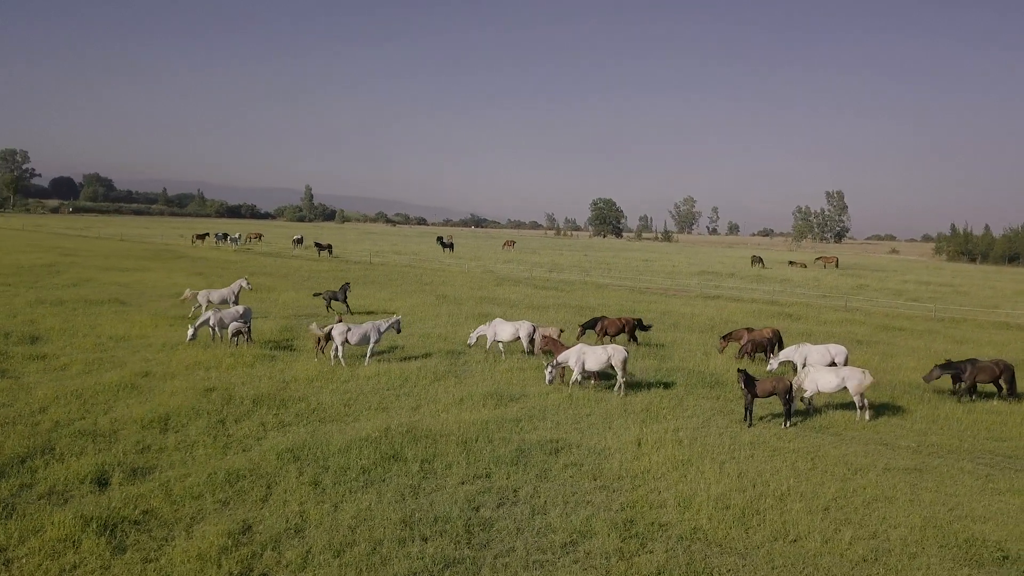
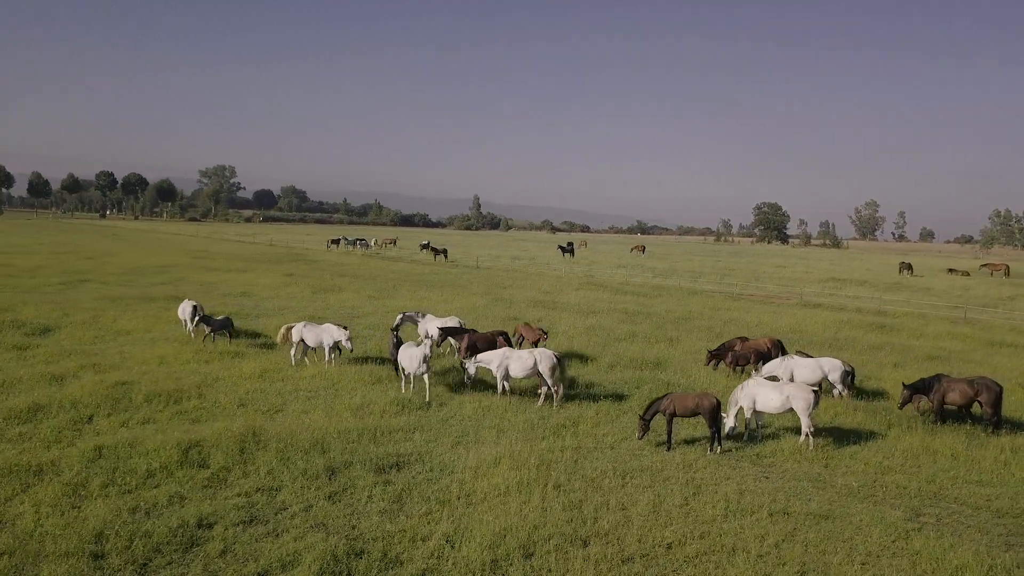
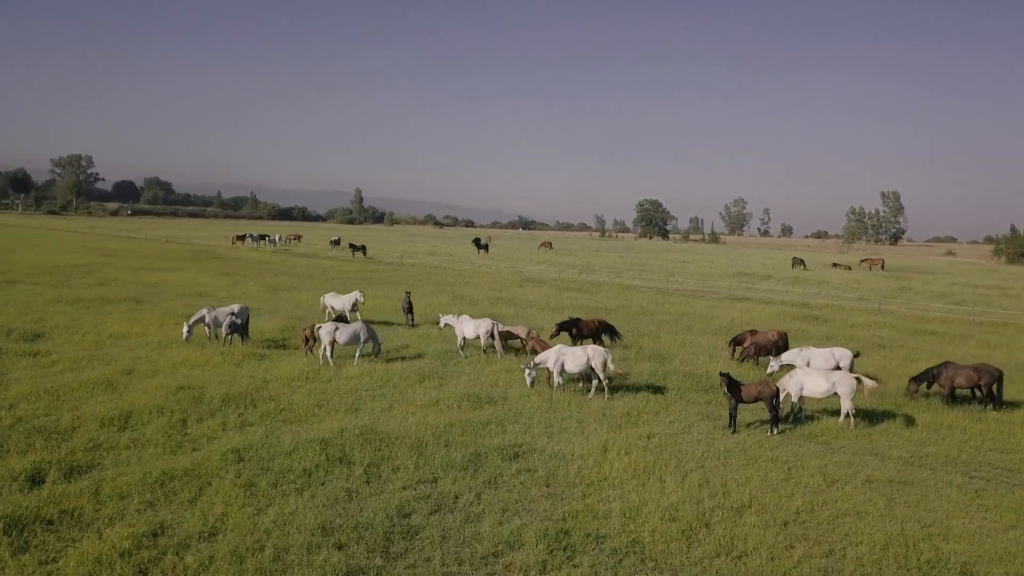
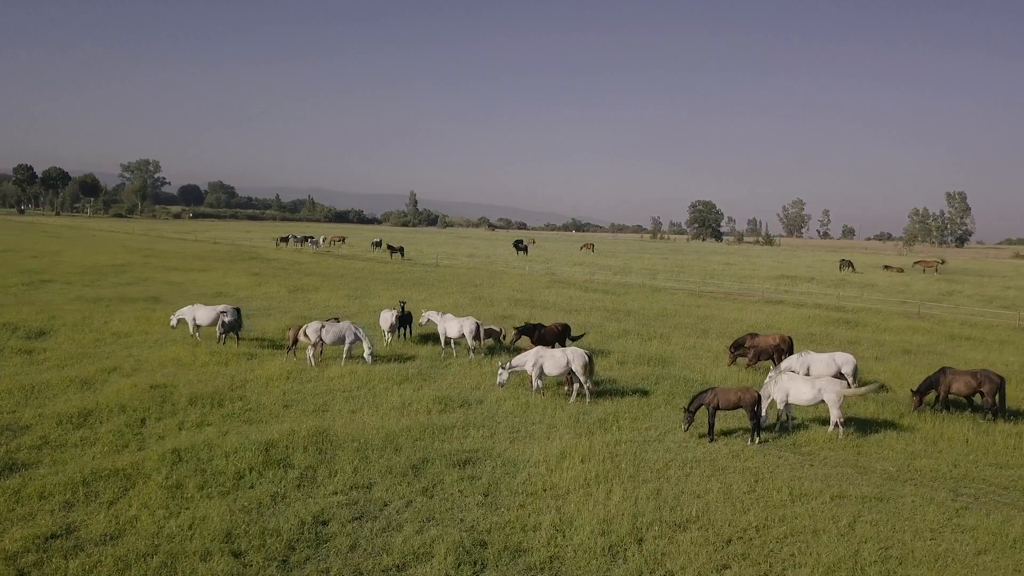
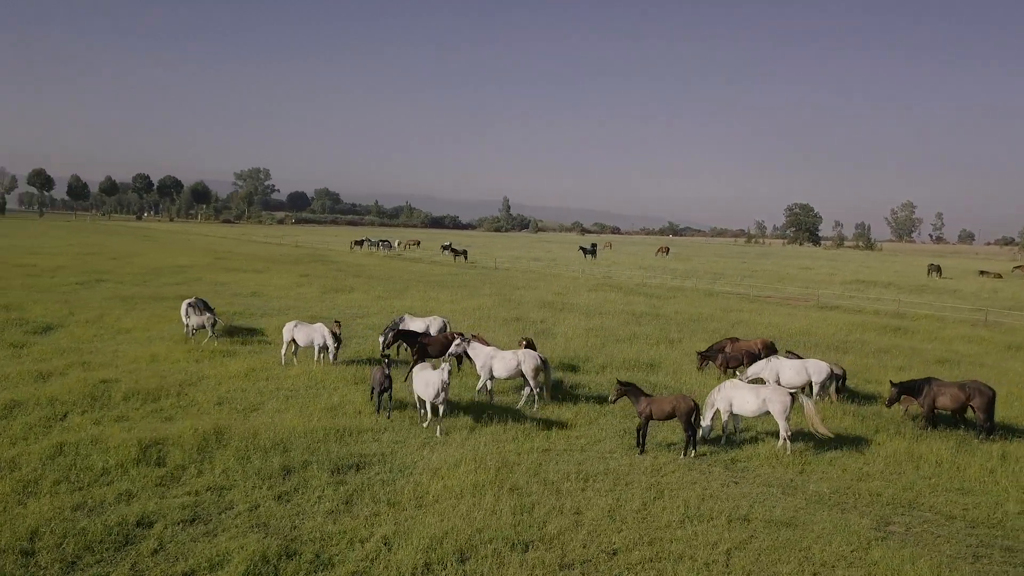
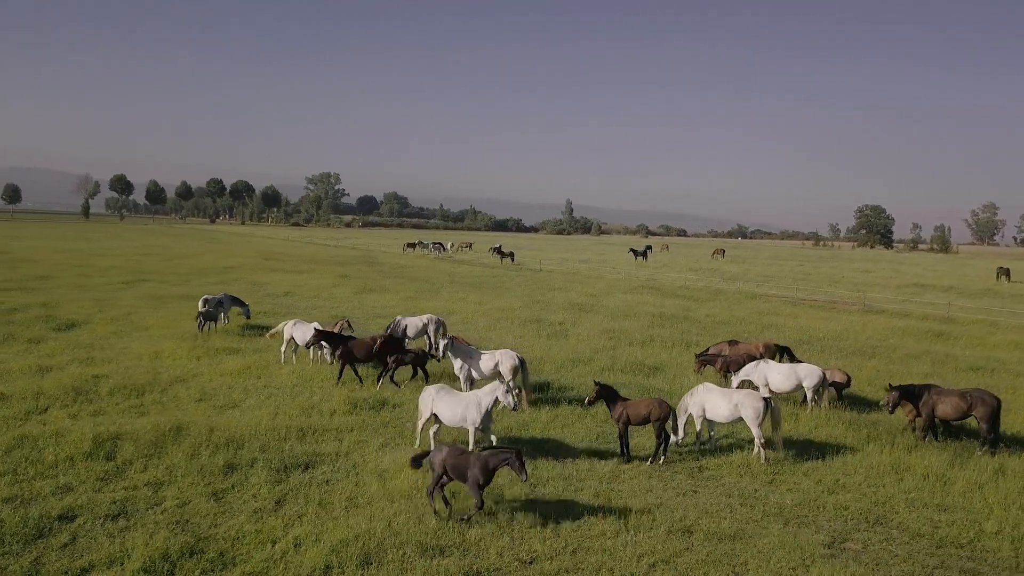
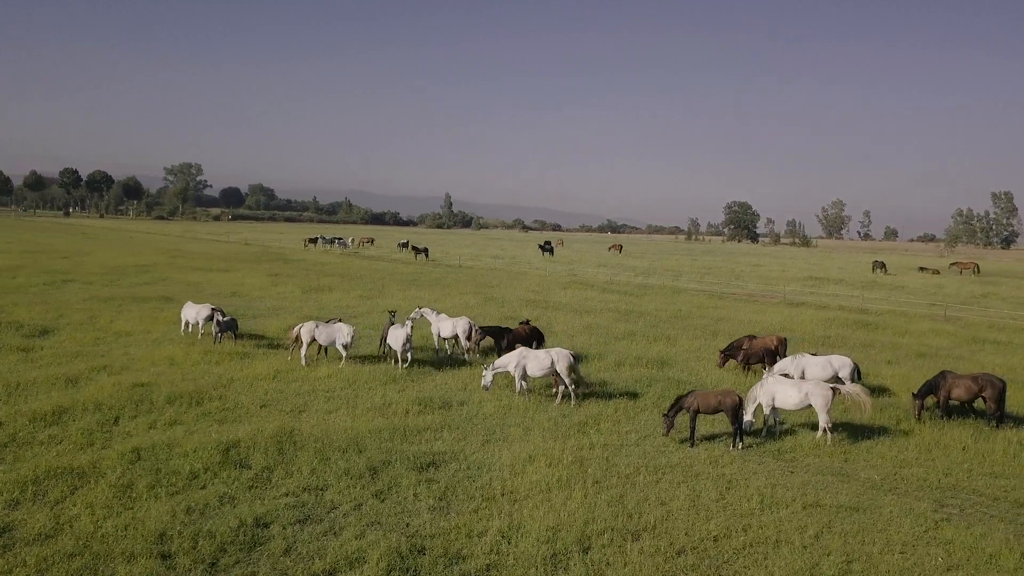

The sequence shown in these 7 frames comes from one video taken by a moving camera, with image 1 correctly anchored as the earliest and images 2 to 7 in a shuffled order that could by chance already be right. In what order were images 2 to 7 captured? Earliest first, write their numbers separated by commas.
3, 4, 7, 2, 5, 6
